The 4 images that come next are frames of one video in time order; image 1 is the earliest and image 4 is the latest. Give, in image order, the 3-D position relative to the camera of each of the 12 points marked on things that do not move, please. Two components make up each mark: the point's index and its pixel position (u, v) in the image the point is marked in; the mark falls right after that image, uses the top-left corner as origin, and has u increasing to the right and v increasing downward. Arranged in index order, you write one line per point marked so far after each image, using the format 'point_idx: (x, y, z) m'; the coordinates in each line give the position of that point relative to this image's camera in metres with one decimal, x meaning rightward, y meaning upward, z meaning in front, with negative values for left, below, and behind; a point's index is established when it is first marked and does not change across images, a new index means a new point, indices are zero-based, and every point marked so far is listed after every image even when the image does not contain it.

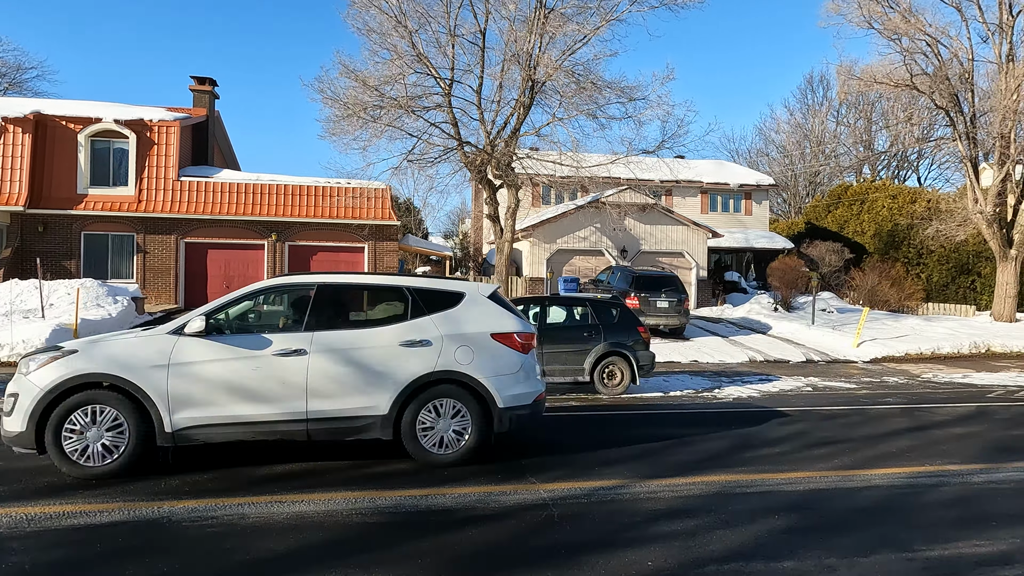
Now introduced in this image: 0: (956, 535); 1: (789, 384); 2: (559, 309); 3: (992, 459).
0: (+3.1, -1.8, +4.7) m
1: (+5.3, -1.9, +12.9) m
2: (+0.8, -0.4, +11.1) m
3: (+5.0, -1.8, +6.9) m
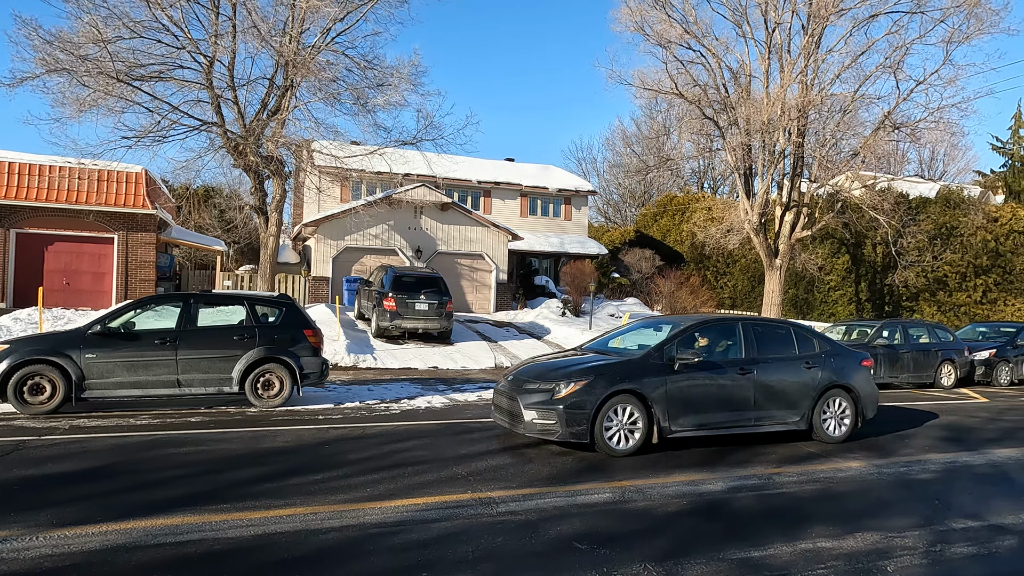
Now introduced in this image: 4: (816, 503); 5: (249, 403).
0: (-1.0, -1.7, +3.6) m
1: (-0.2, -1.9, +12.1) m
2: (-4.4, -0.3, +9.6) m
3: (+0.5, -1.8, +6.2) m
4: (+2.7, -1.9, +5.8) m
5: (-3.9, -1.7, +9.8) m
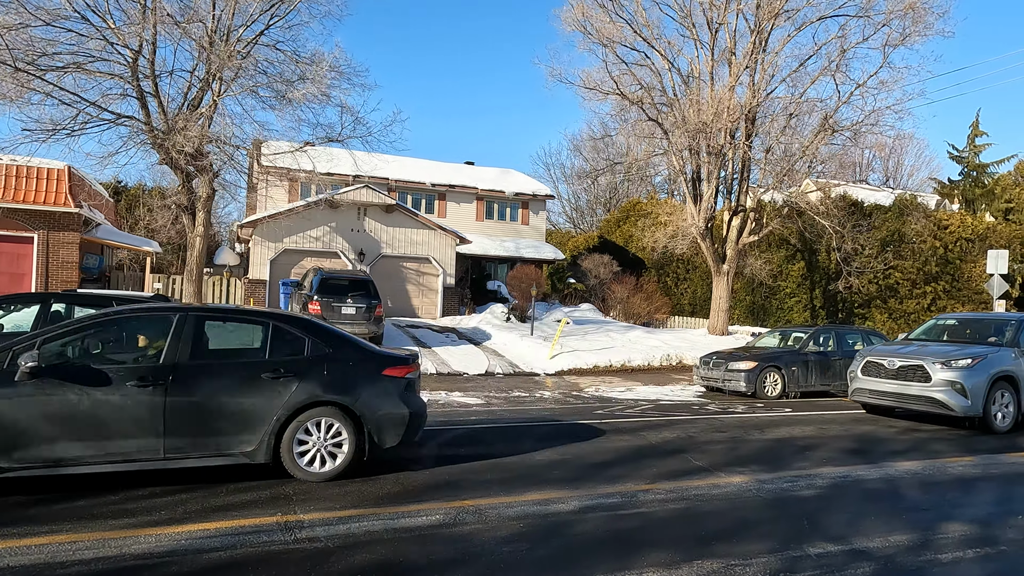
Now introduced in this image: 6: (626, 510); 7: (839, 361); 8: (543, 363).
0: (-2.3, -1.7, +3.0) m
1: (-1.8, -1.9, +11.4) m
2: (-5.8, -0.3, +8.9) m
3: (-0.9, -1.8, +5.6) m
4: (+1.3, -1.9, +5.3) m
5: (-5.4, -1.7, +9.1) m
6: (+1.0, -1.9, +5.5) m
7: (+6.8, -1.5, +13.9) m
8: (+0.8, -1.9, +16.6) m
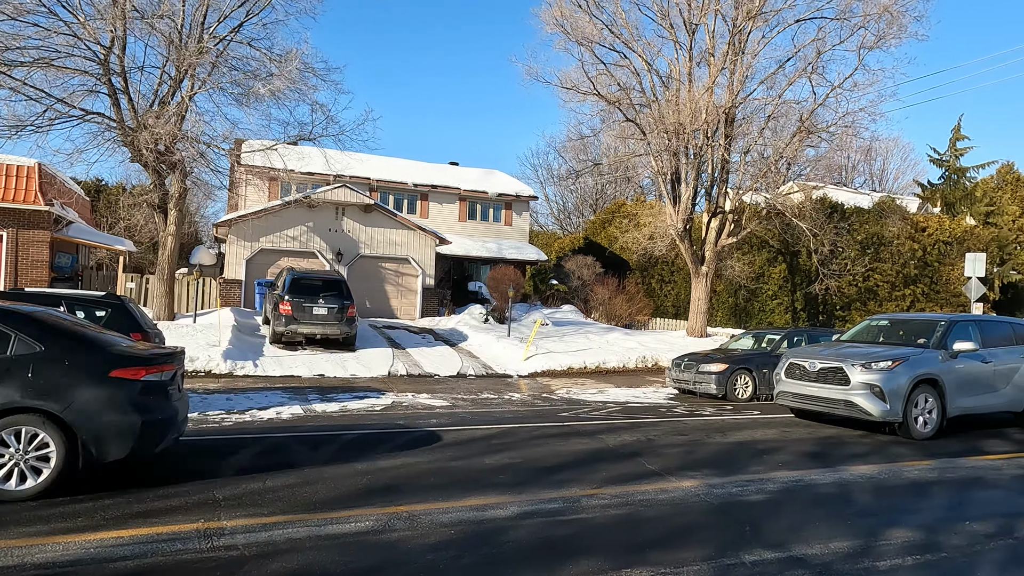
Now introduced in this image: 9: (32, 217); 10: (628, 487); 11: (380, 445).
0: (-2.8, -1.6, +2.8) m
1: (-2.4, -1.9, +11.3) m
2: (-6.4, -0.3, +8.6) m
3: (-1.4, -1.8, +5.4) m
4: (+0.8, -1.9, +5.1) m
5: (-5.9, -1.7, +8.9) m
6: (+0.4, -1.9, +5.4) m
7: (+6.2, -1.5, +13.8) m
8: (+0.1, -1.9, +16.5) m
9: (-13.8, +2.1, +19.1) m
10: (+1.1, -1.9, +6.2) m
11: (-1.5, -1.8, +7.7) m
